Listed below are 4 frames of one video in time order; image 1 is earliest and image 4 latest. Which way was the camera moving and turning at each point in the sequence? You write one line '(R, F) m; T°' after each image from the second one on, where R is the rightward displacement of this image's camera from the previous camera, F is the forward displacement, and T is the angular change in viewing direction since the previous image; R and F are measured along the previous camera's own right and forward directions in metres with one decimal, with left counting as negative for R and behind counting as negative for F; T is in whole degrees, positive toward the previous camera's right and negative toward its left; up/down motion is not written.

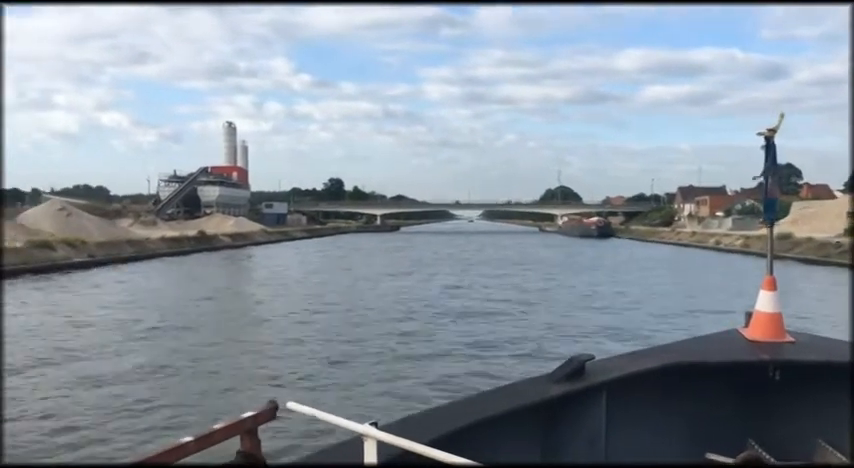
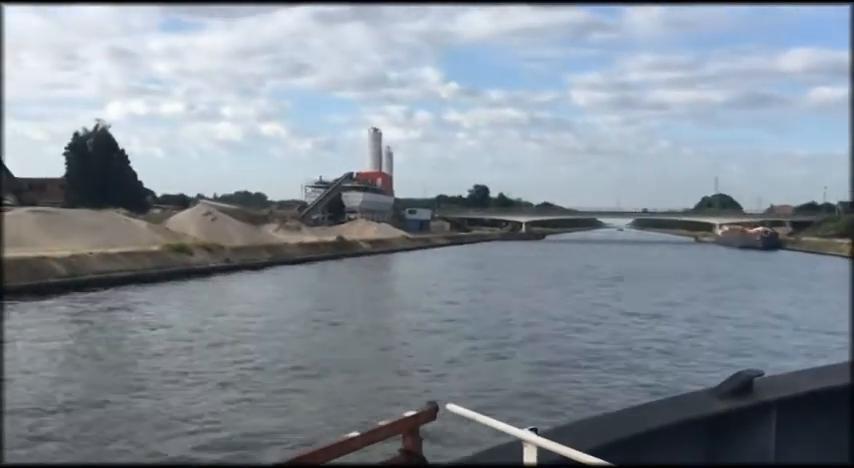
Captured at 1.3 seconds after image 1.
(+0.1, +1.3) m; -10°
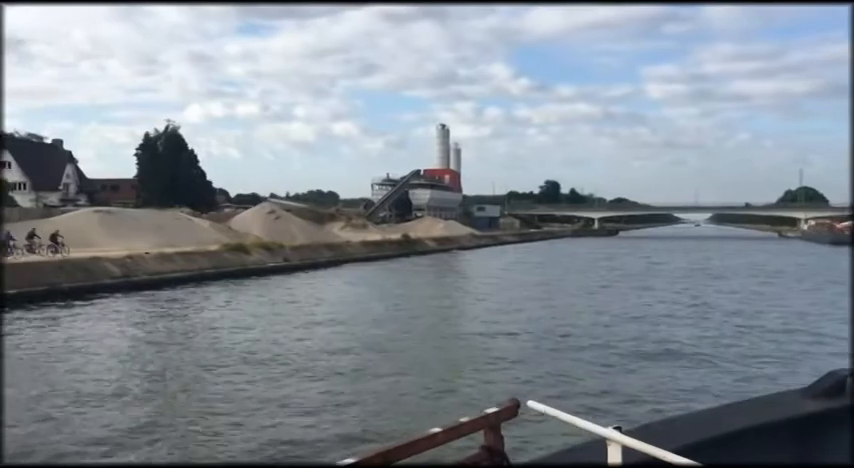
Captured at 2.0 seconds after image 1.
(+0.2, +1.4) m; -5°
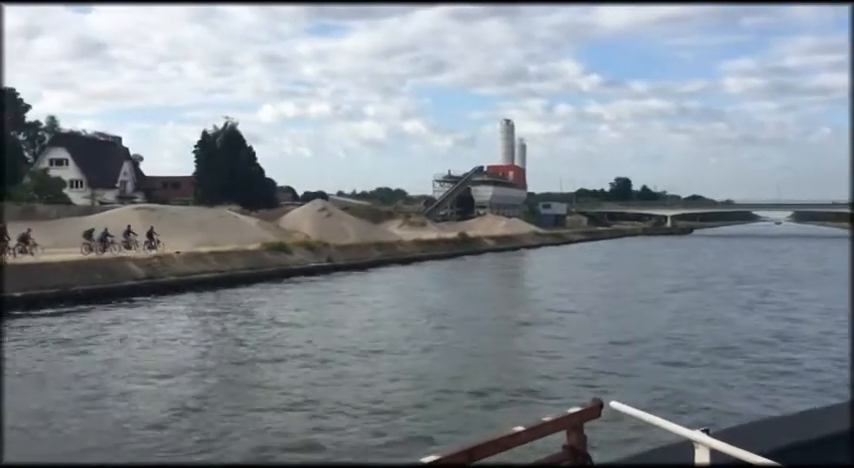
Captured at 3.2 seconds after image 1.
(+0.5, +2.2) m; -5°
